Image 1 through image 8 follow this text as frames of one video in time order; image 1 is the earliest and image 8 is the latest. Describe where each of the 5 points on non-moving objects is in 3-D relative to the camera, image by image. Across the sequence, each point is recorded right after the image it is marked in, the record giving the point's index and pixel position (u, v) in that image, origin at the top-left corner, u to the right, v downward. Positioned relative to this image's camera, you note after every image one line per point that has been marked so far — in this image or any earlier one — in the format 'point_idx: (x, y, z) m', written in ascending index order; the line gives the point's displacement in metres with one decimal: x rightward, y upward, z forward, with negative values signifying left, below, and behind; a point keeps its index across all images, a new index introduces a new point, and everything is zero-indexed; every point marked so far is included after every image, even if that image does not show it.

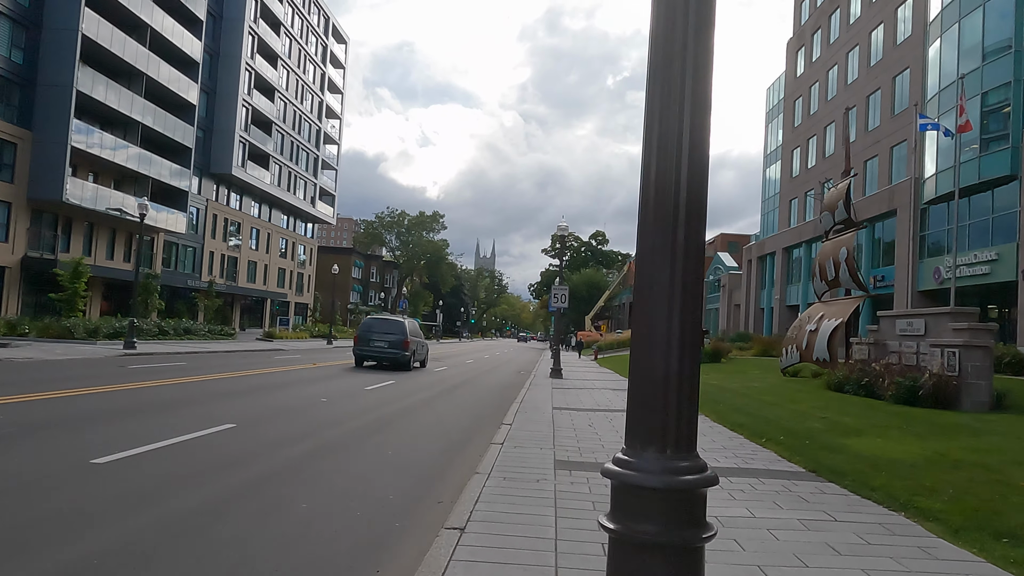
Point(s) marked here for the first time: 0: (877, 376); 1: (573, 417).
0: (+7.5, -1.8, +15.8) m
1: (+1.0, -2.2, +12.9) m
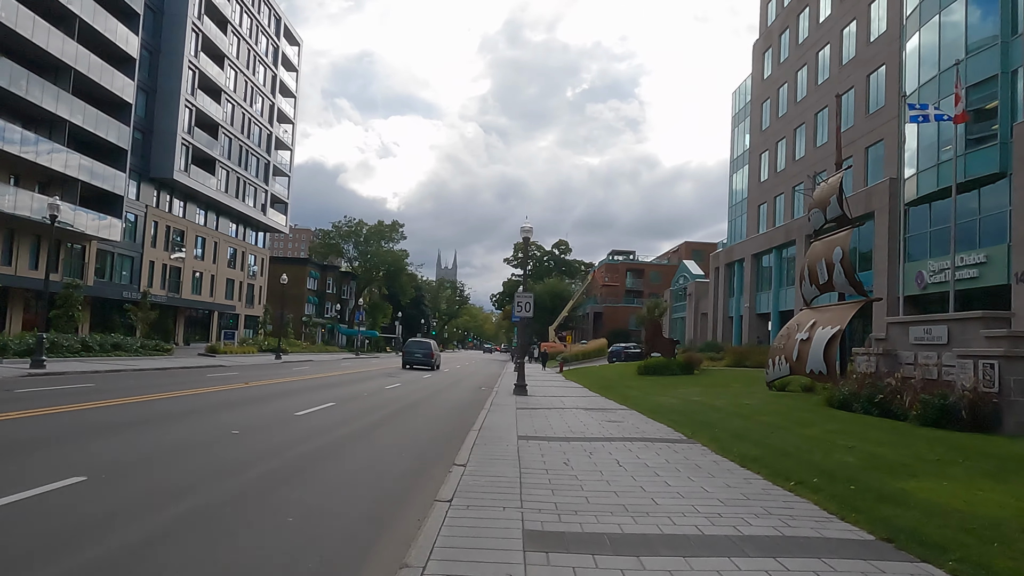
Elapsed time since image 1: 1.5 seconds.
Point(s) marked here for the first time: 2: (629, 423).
0: (+6.8, -1.9, +13.7) m
1: (+0.4, -2.2, +10.4) m
2: (+2.1, -2.5, +14.2) m
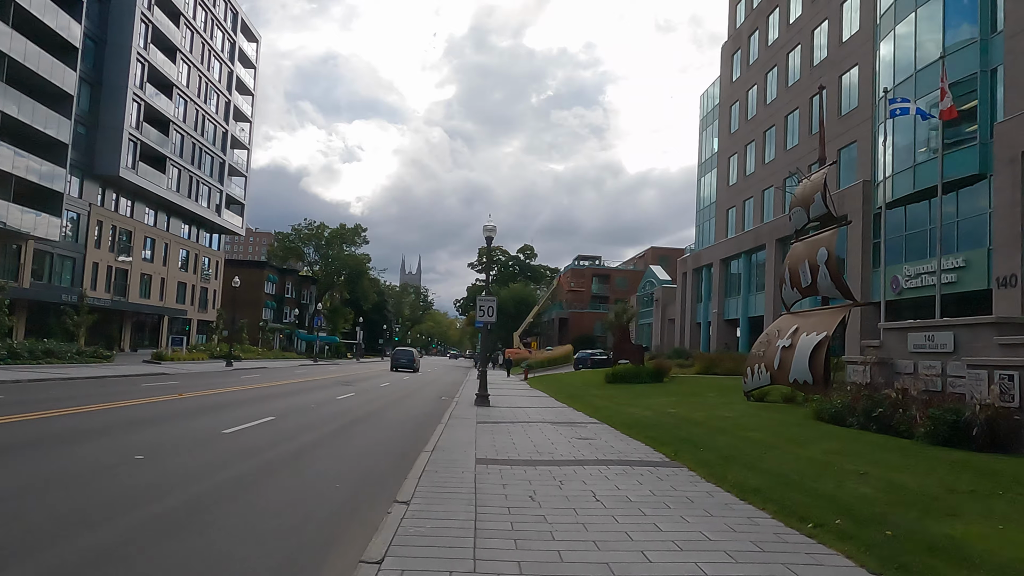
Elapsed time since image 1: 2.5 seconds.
0: (+6.1, -1.9, +12.3) m
1: (-0.1, -2.2, +8.8) m
2: (+1.5, -2.5, +12.6) m
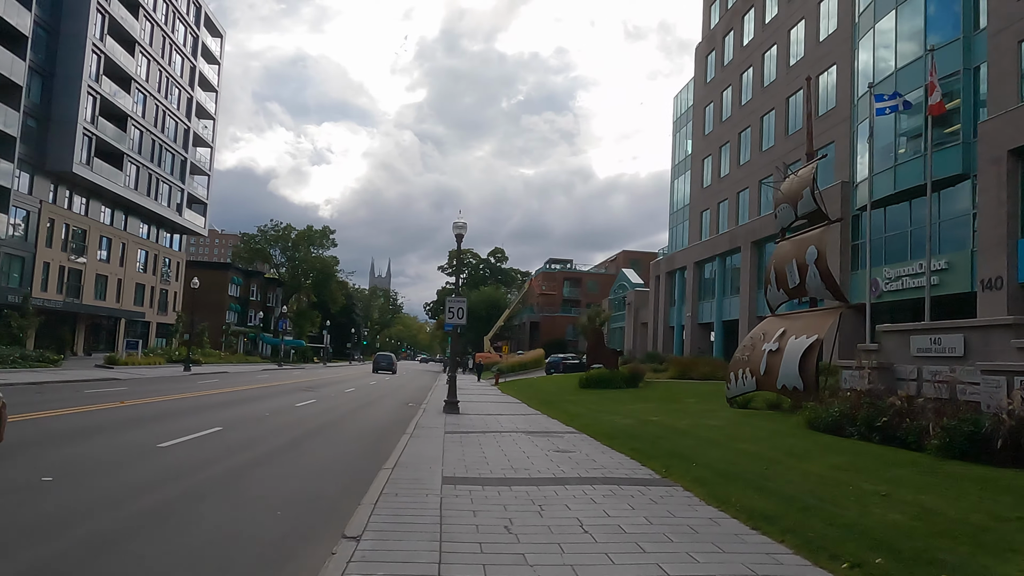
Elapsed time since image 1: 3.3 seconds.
0: (+5.7, -1.9, +11.3) m
1: (-0.4, -2.1, +7.5) m
2: (+1.0, -2.5, +11.5) m
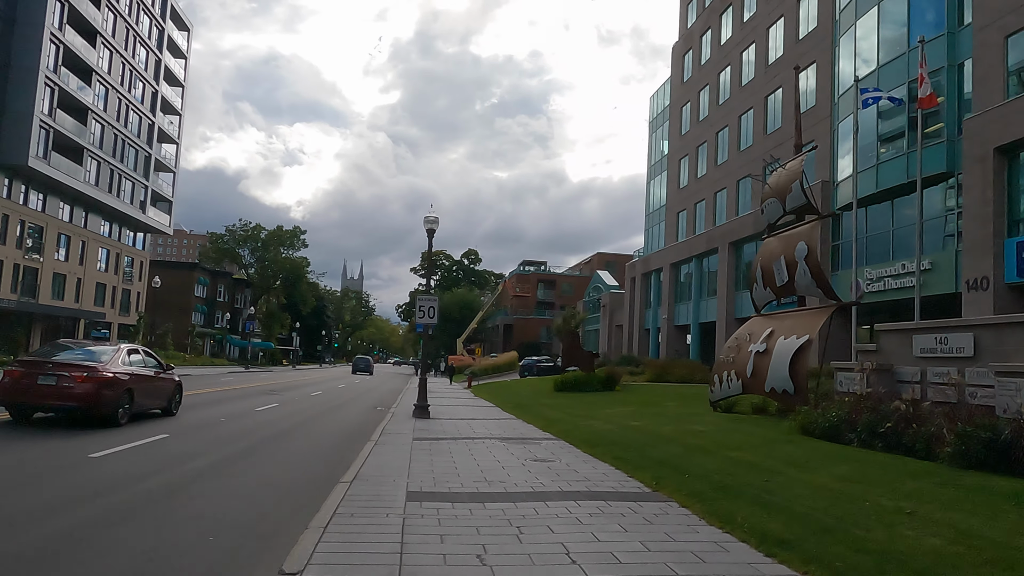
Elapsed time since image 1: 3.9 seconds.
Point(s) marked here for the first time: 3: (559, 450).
0: (+5.4, -1.8, +10.5) m
1: (-0.6, -2.0, +6.5) m
2: (+0.7, -2.4, +10.5) m
3: (+0.7, -2.6, +12.1) m
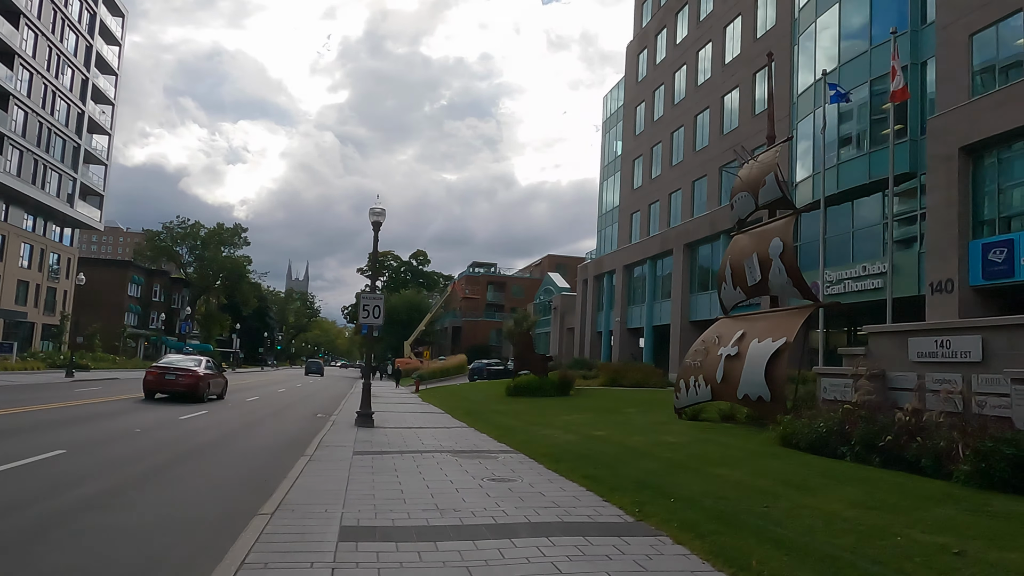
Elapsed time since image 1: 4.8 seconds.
0: (+4.8, -1.8, +9.4) m
1: (-0.8, -1.9, +5.0) m
2: (+0.1, -2.3, +9.1) m
3: (+0.1, -2.5, +10.7) m
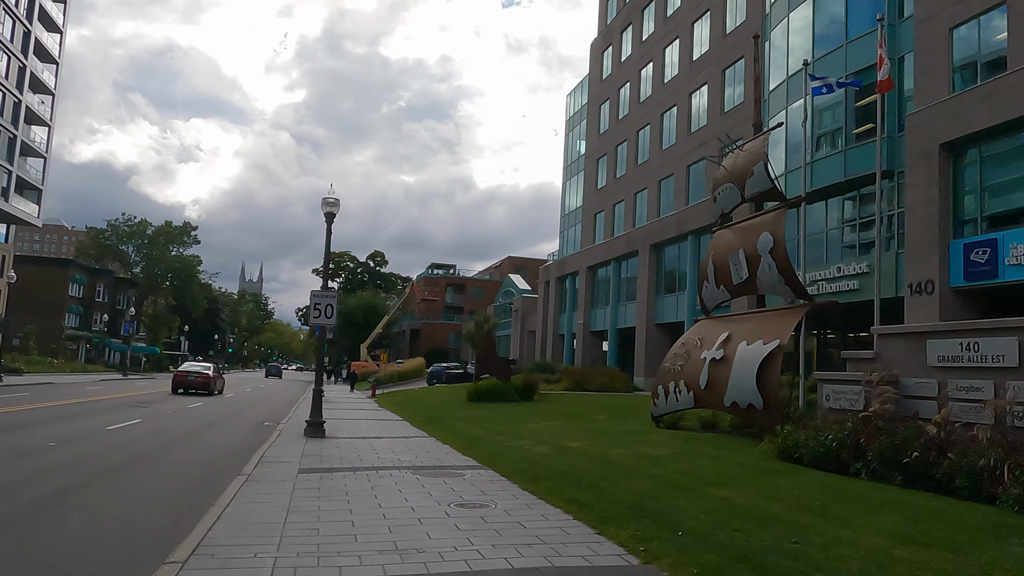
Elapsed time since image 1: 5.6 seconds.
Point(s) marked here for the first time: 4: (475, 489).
0: (+4.5, -1.7, +8.3) m
1: (-0.9, -1.8, +3.5) m
2: (-0.1, -2.3, +7.7) m
3: (-0.3, -2.4, +9.3) m
4: (-0.5, -2.4, +9.2) m
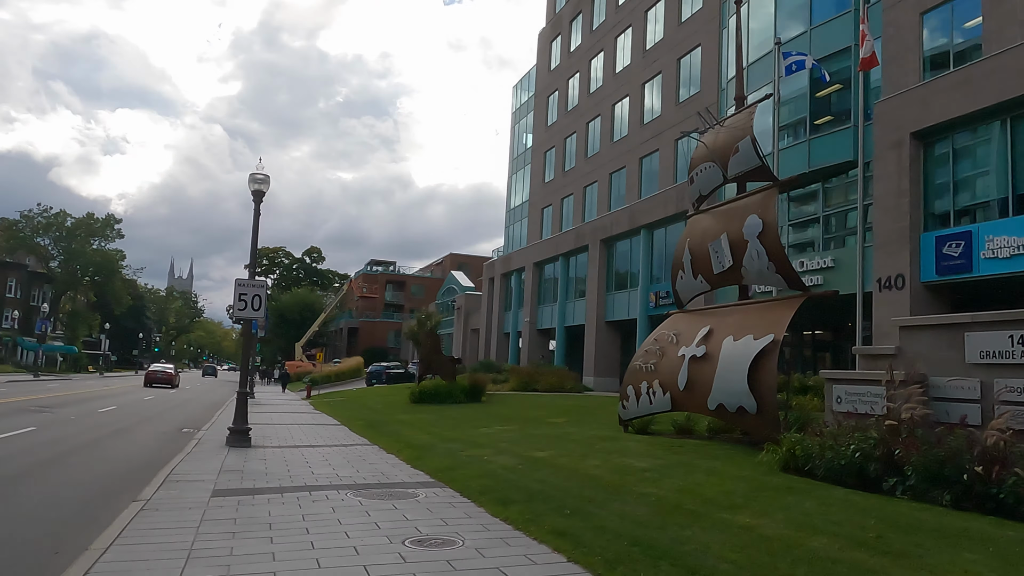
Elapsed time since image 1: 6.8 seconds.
0: (+4.3, -1.5, +6.9) m
1: (-0.7, -1.6, +1.7) m
2: (-0.3, -2.1, +5.9) m
3: (-0.6, -2.2, +7.5) m
4: (-0.8, -2.2, +7.4) m
